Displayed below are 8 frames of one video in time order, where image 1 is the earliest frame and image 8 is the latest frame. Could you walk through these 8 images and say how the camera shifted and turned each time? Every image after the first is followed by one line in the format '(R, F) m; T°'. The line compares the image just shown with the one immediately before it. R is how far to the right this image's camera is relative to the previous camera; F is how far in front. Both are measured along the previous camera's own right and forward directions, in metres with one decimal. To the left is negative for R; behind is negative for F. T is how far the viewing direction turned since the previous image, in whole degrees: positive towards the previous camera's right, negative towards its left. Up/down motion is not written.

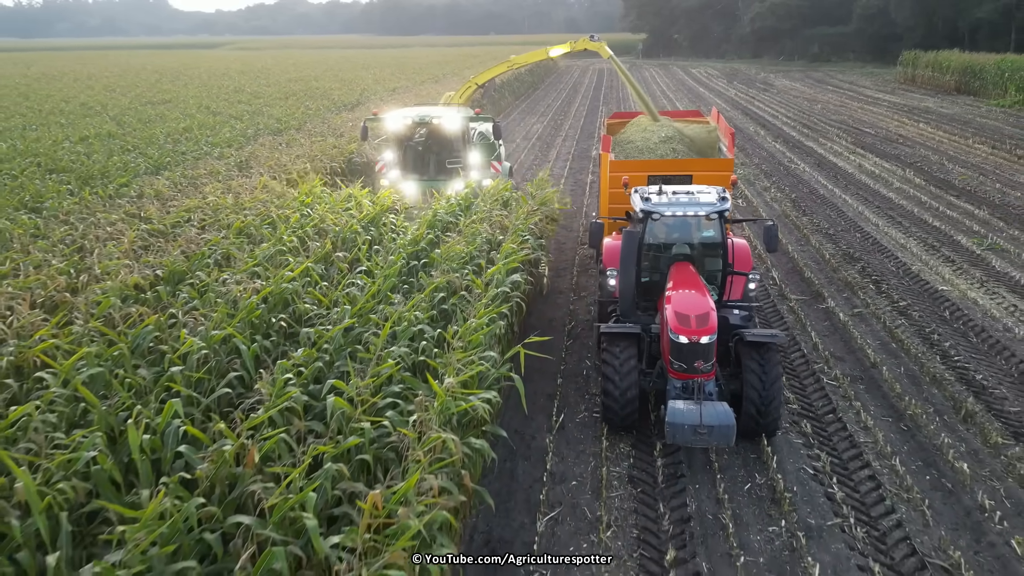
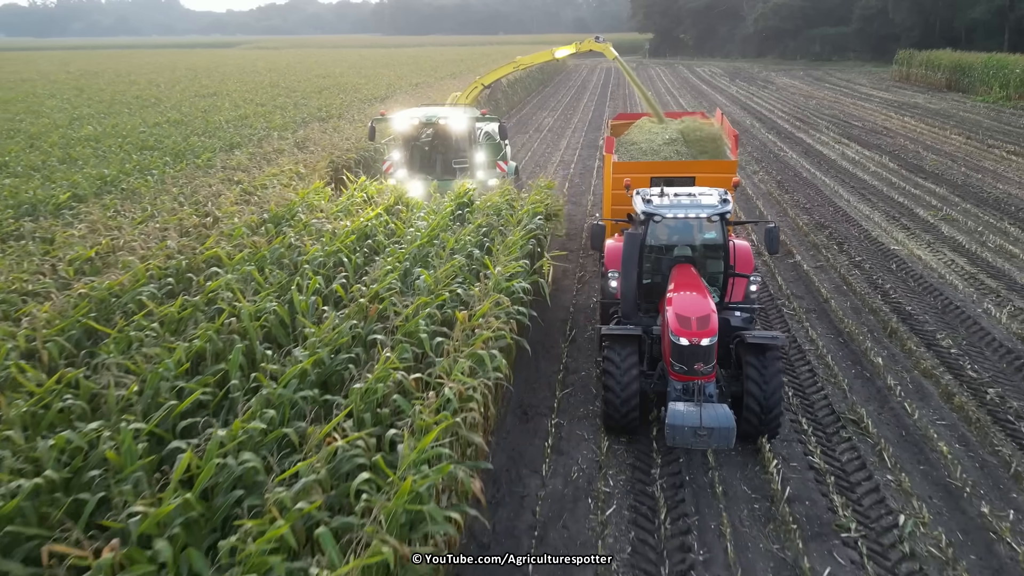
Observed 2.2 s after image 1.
(-0.1, -1.5) m; -1°
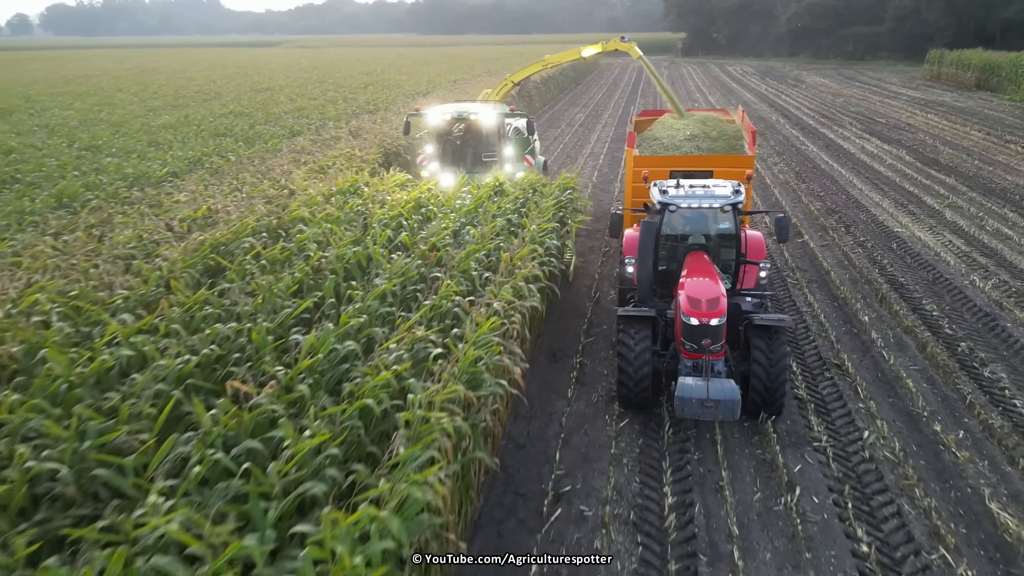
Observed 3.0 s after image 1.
(0.0, -1.0) m; -2°
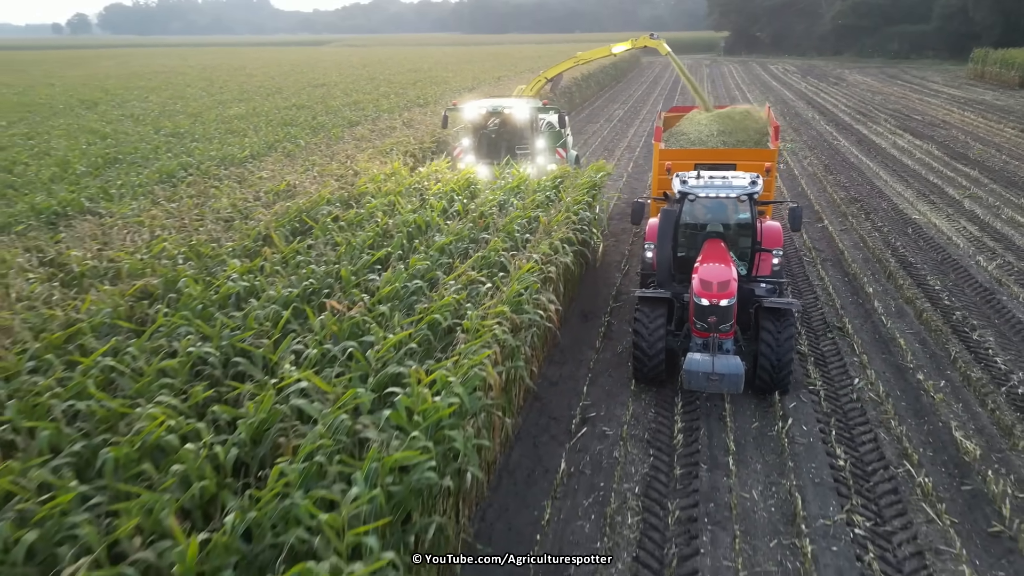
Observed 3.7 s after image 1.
(0.0, -0.9) m; -3°
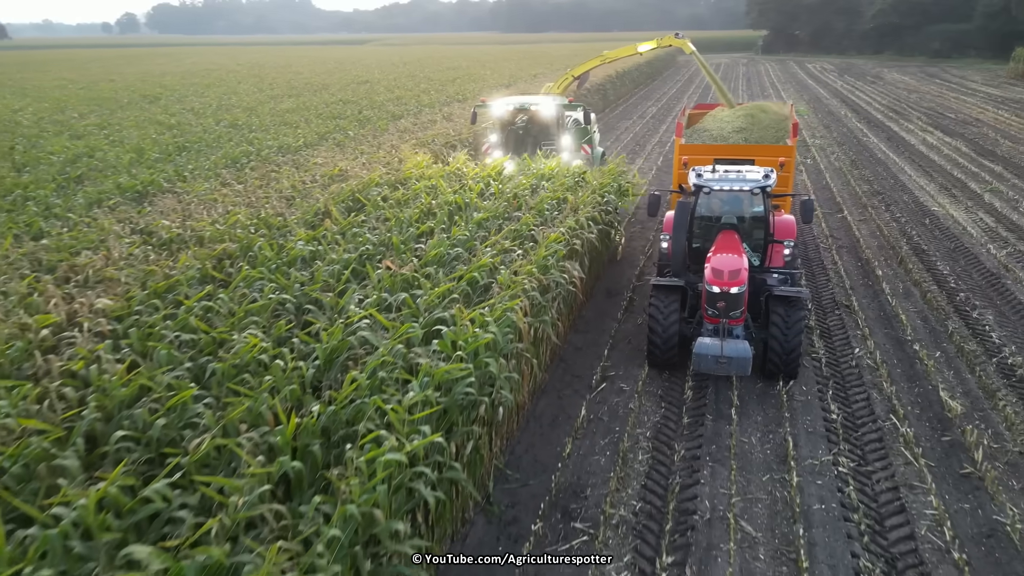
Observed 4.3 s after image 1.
(0.0, -0.7) m; -3°
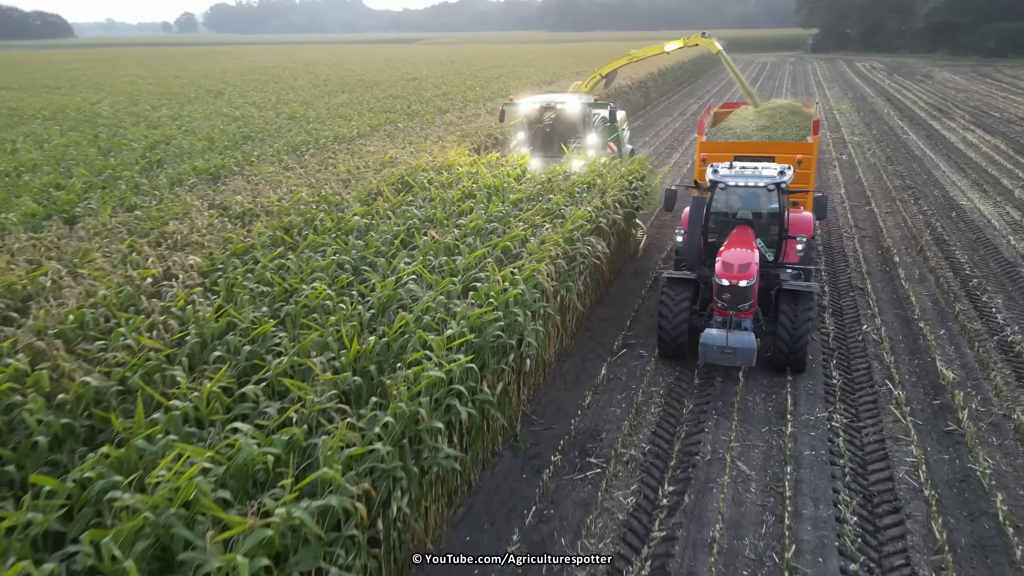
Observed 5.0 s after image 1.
(+0.1, -0.6) m; -3°
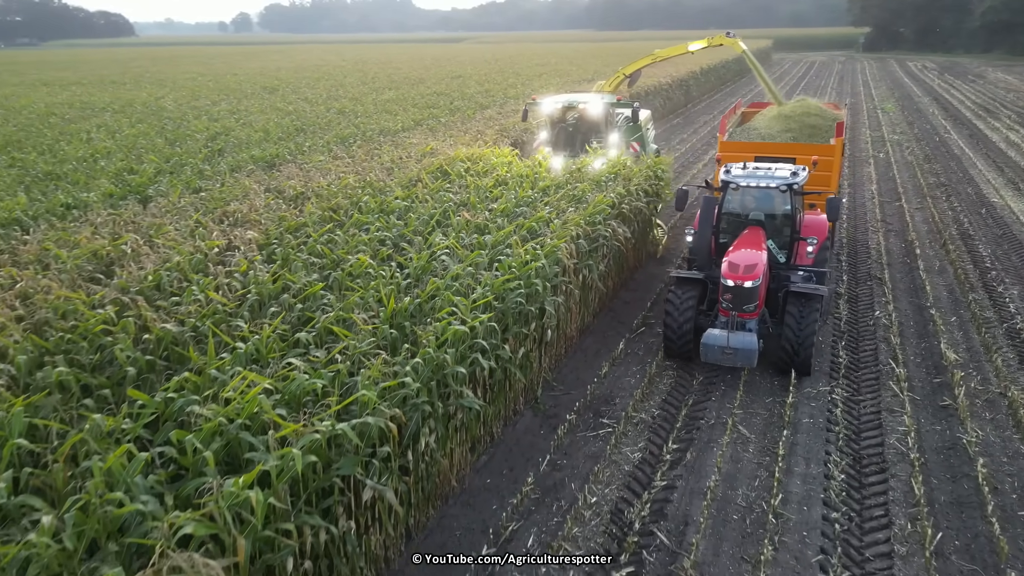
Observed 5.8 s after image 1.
(+0.1, -0.5) m; -3°
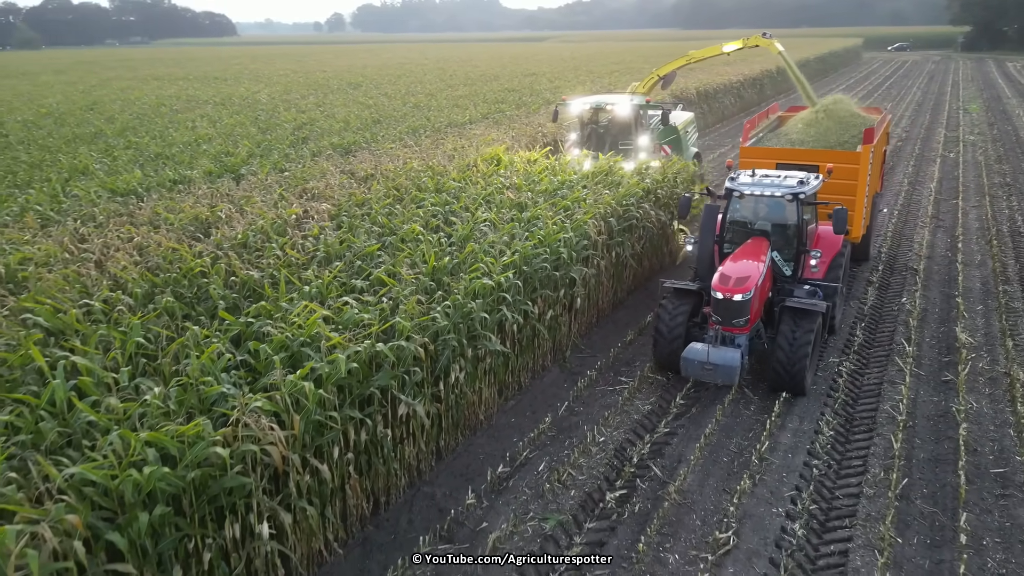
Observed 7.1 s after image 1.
(+0.4, -0.7) m; -6°
